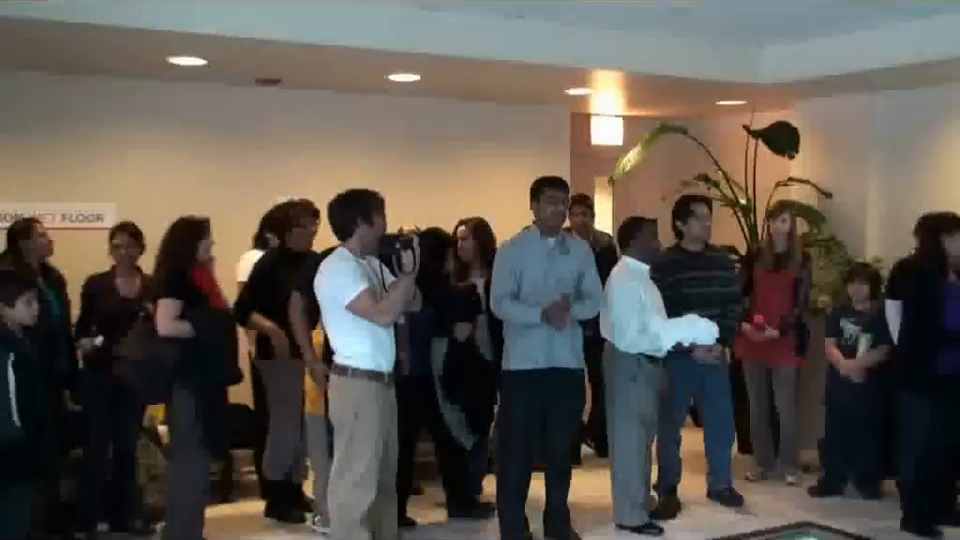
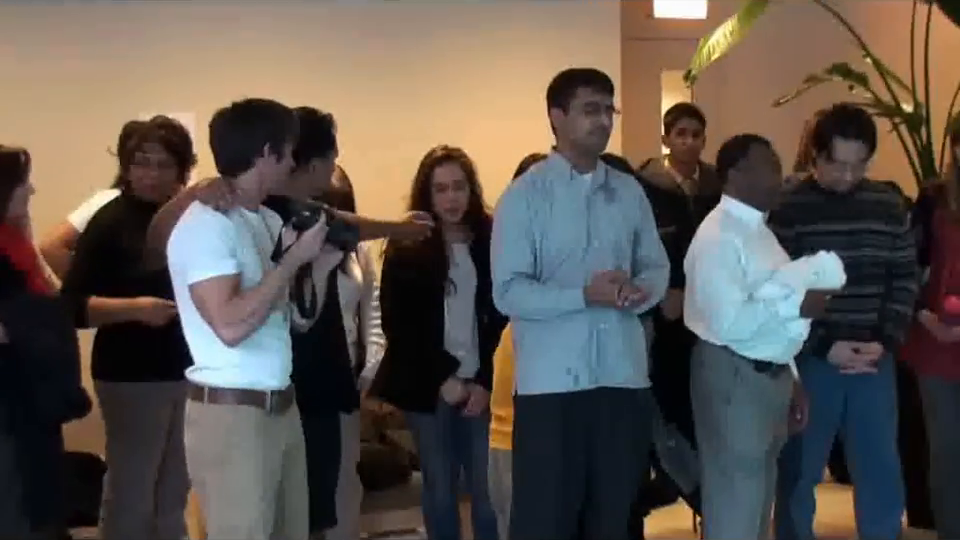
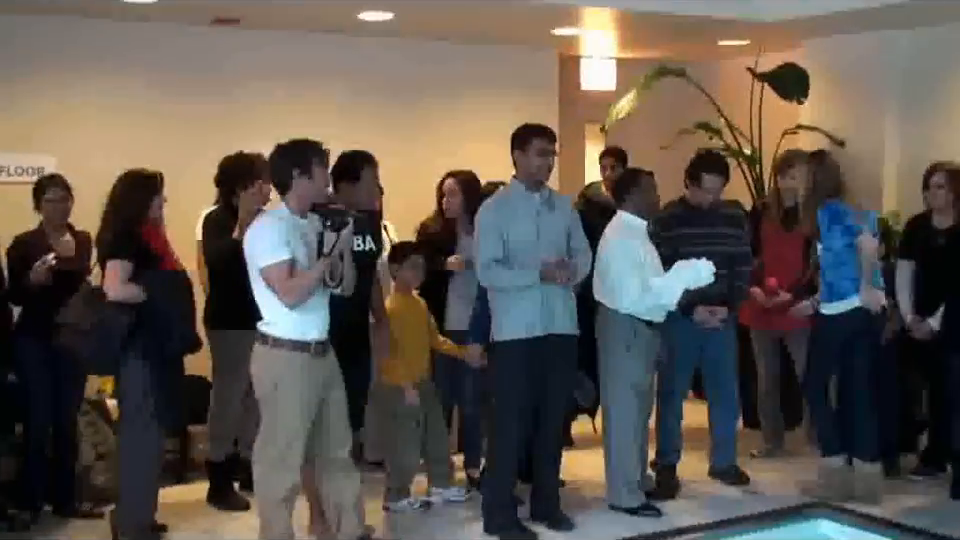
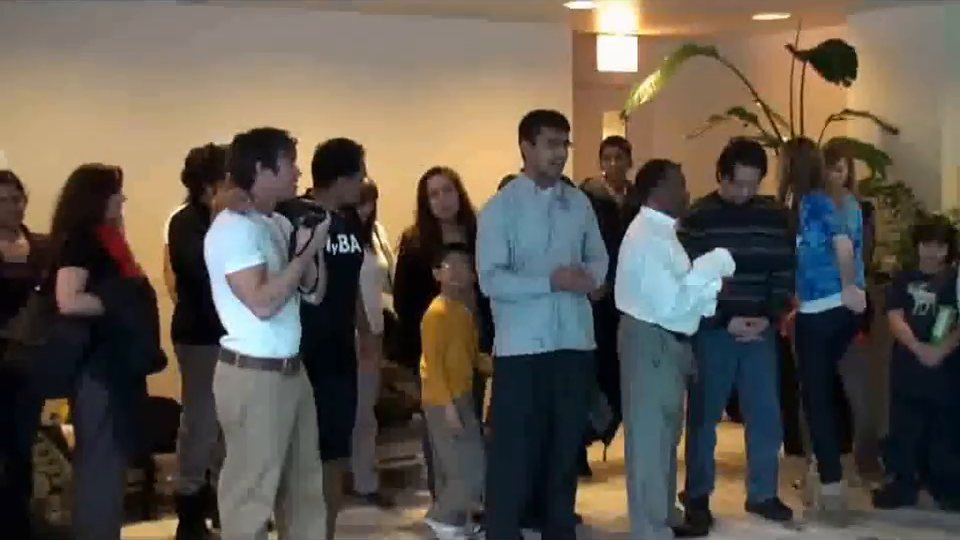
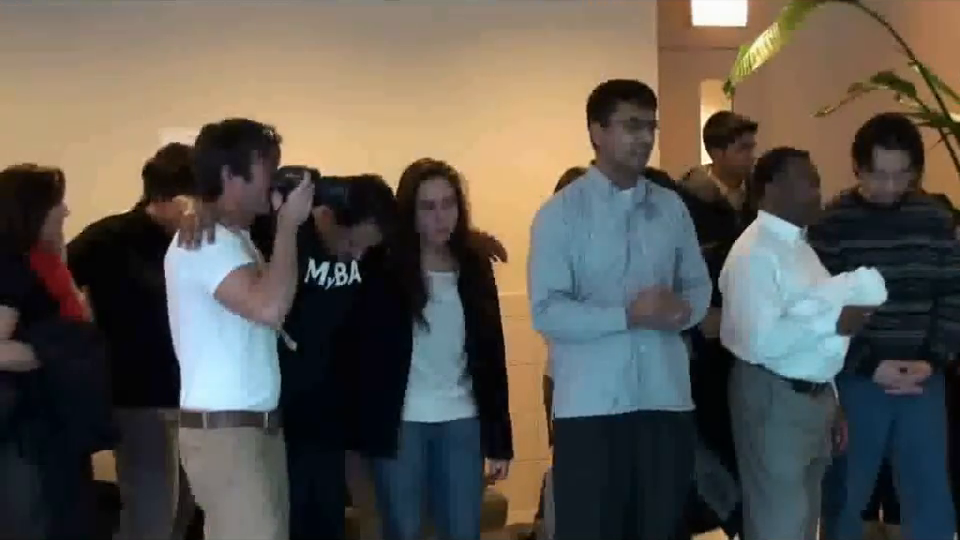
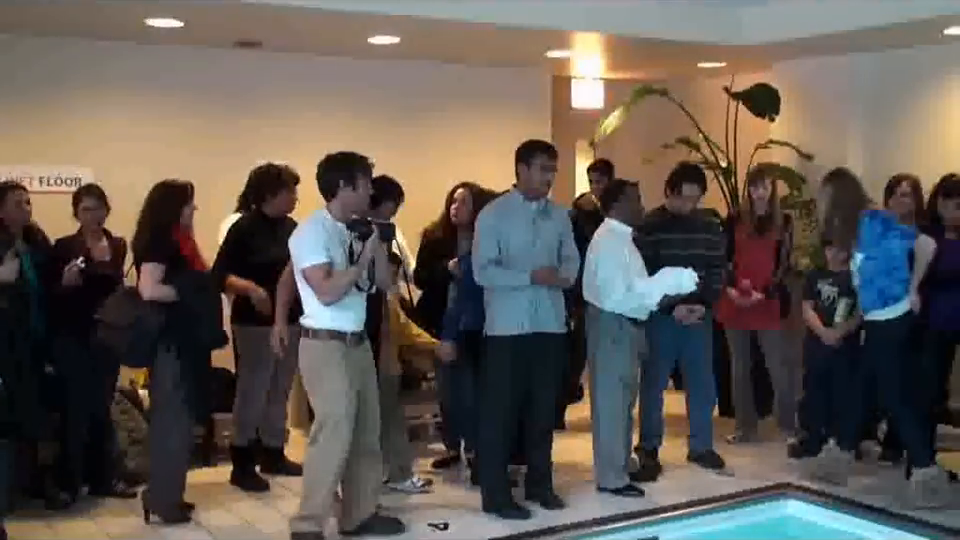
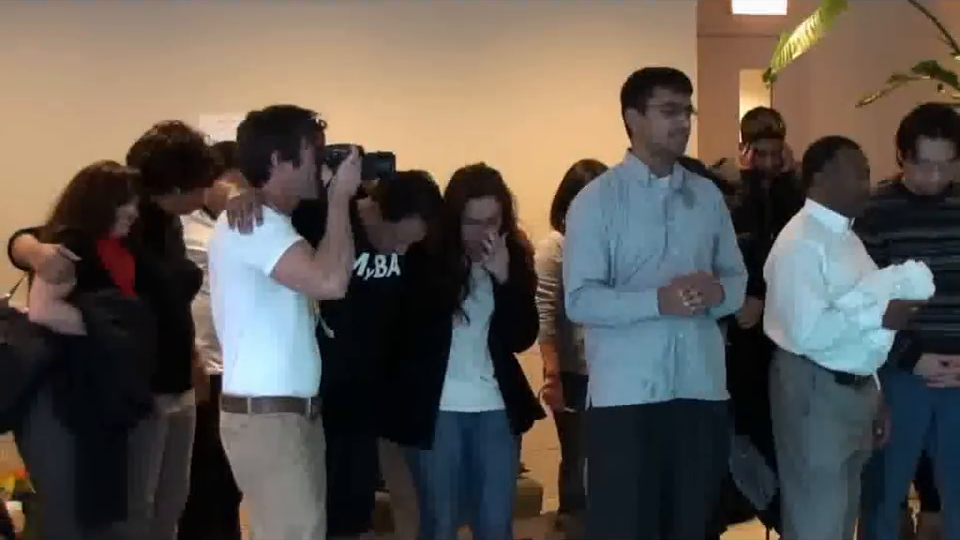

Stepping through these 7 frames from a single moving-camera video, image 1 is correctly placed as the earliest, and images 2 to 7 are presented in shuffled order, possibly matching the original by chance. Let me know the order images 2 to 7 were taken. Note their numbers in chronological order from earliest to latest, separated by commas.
6, 3, 4, 2, 5, 7
